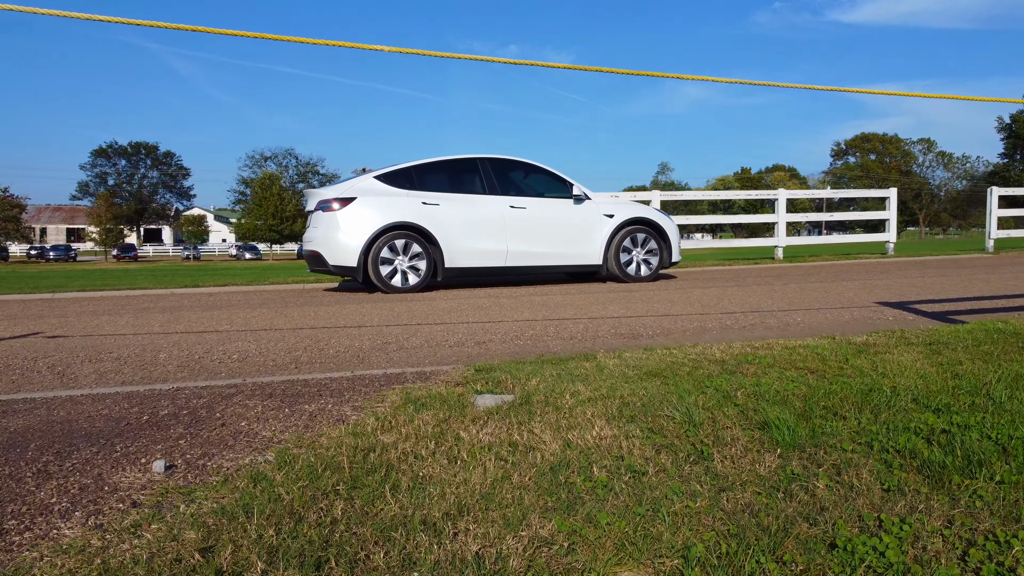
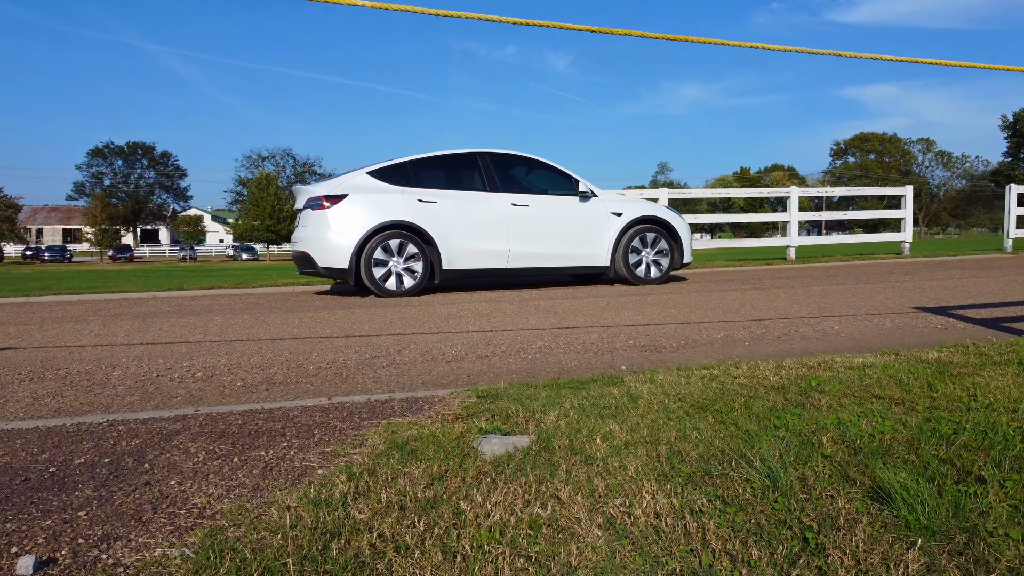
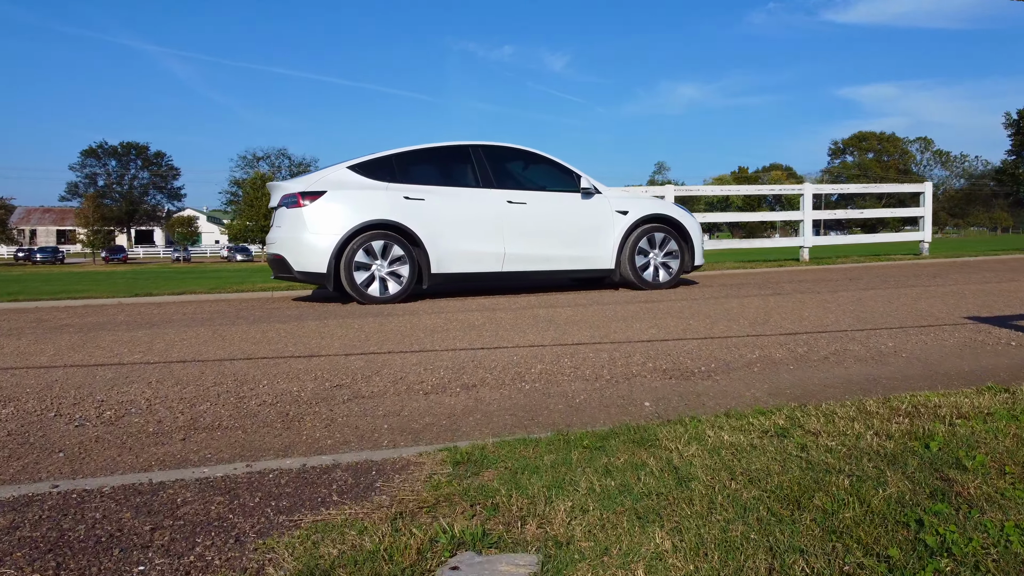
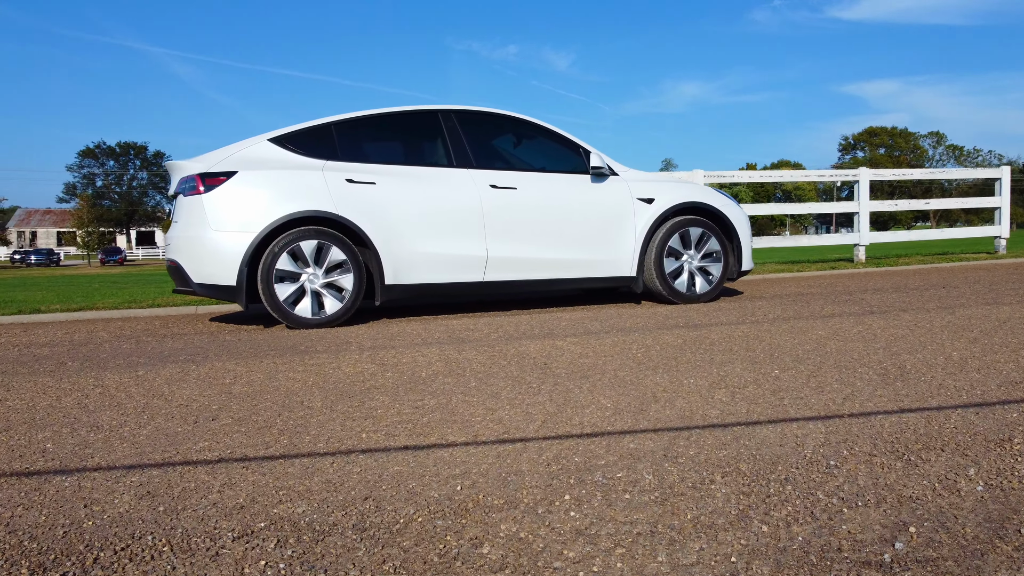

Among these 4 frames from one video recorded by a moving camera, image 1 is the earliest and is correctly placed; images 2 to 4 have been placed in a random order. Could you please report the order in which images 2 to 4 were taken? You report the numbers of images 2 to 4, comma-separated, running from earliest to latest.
2, 3, 4
